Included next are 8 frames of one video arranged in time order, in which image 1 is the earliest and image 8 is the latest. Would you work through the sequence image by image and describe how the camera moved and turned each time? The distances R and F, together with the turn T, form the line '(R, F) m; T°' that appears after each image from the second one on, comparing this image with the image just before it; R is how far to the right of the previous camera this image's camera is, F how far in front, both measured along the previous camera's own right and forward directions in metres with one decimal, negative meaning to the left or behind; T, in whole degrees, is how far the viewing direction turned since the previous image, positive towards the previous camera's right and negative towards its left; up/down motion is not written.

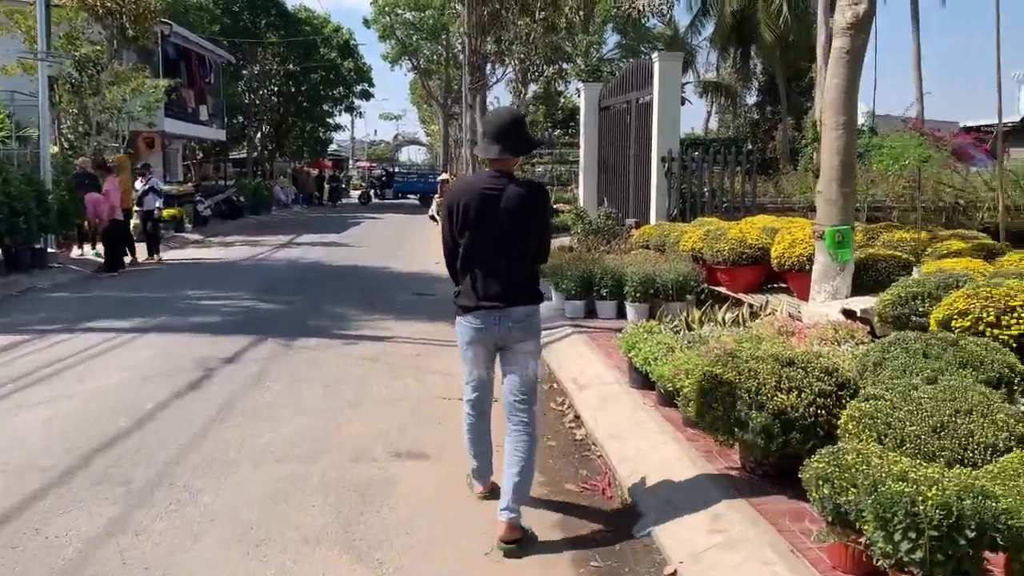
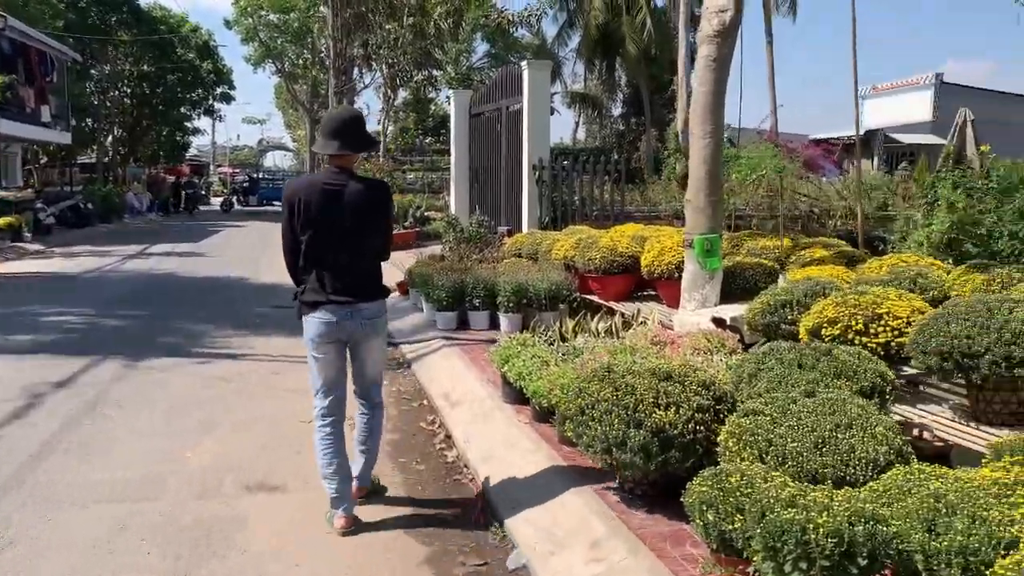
(+0.1, +0.4) m; +8°
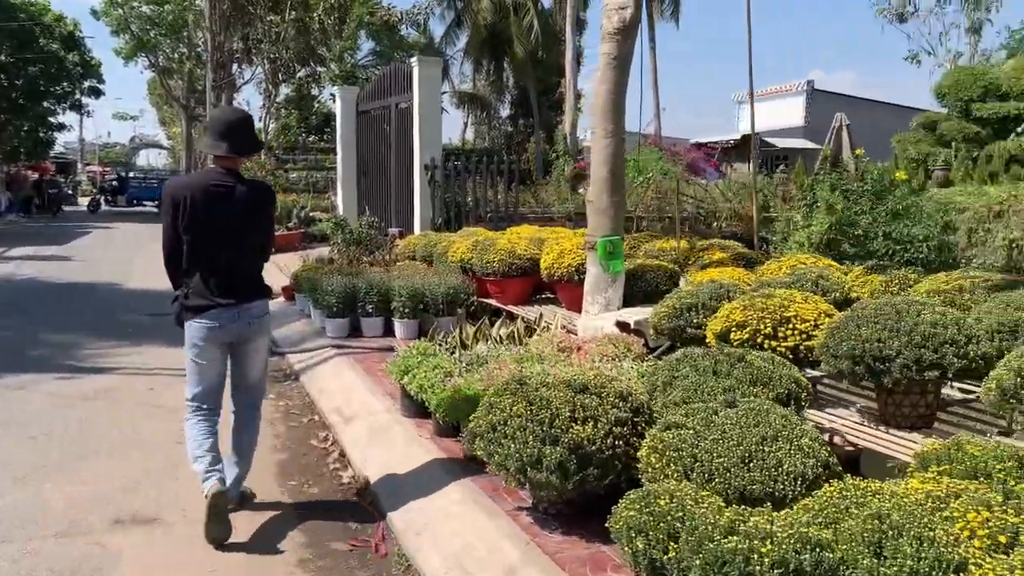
(-0.1, +0.4) m; +7°
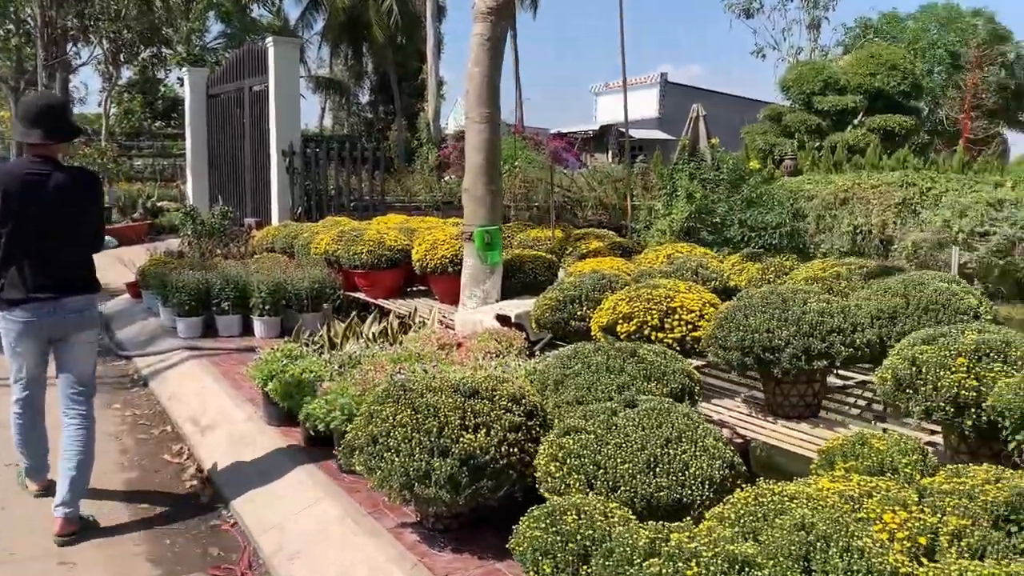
(-0.1, +0.4) m; +9°
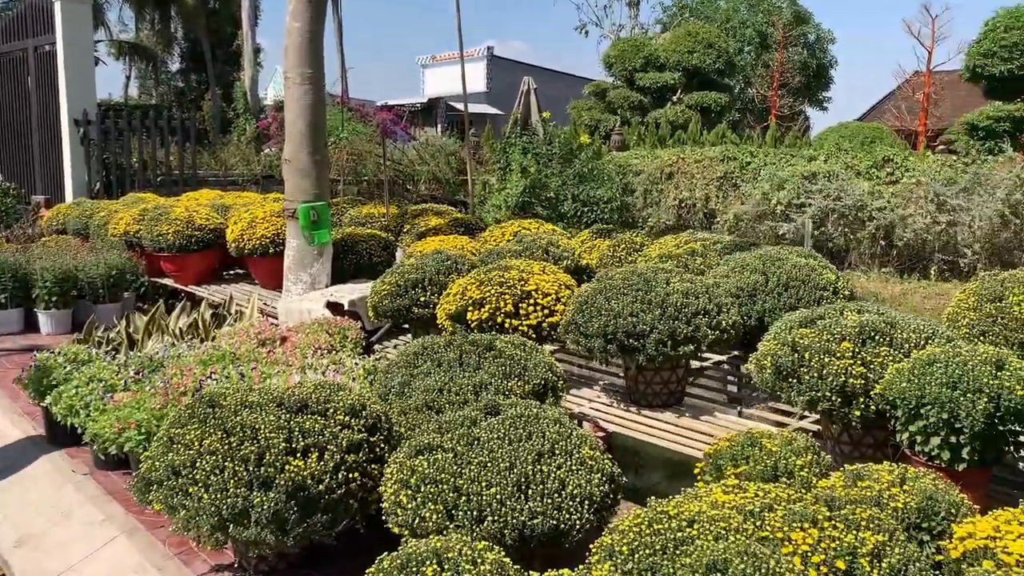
(0.0, +0.7) m; +11°
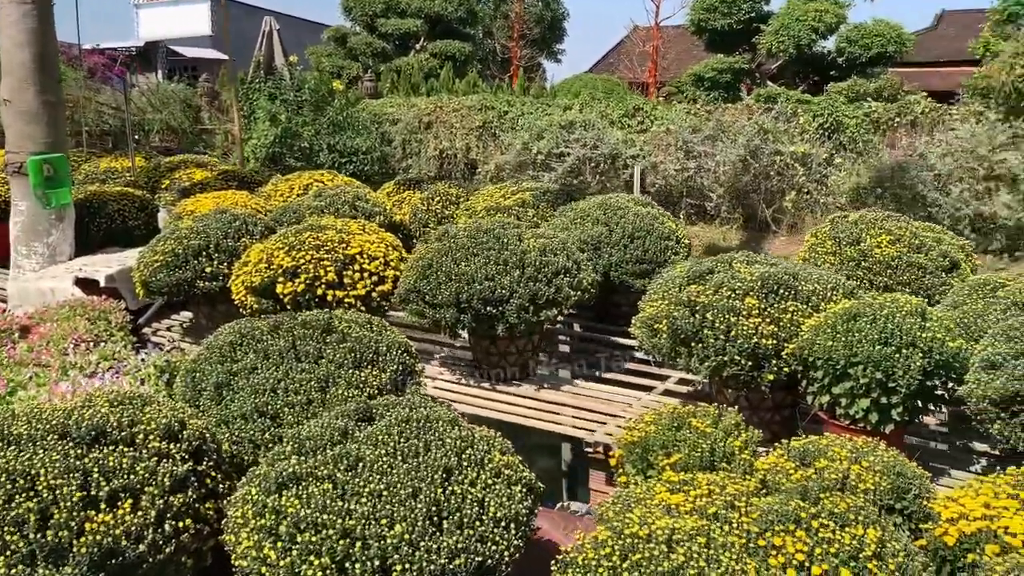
(-0.4, +0.8) m; +16°
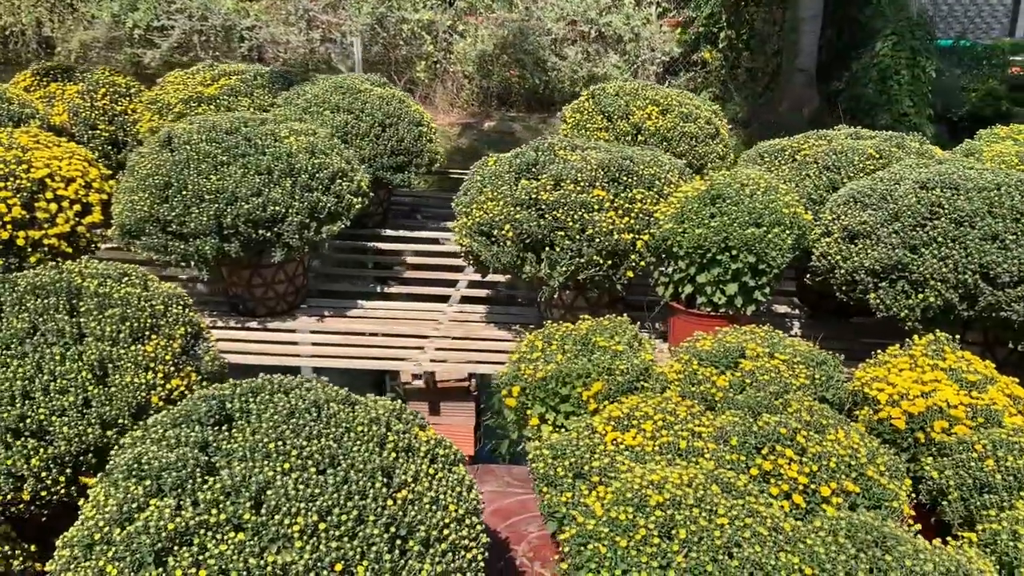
(-0.7, +0.8) m; +24°
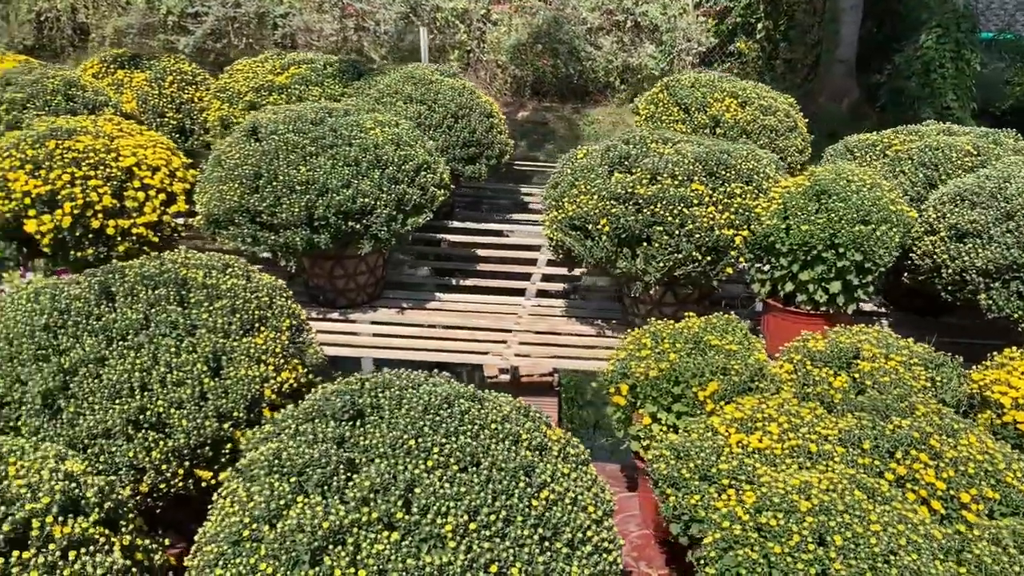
(-0.3, 0.0) m; -1°
